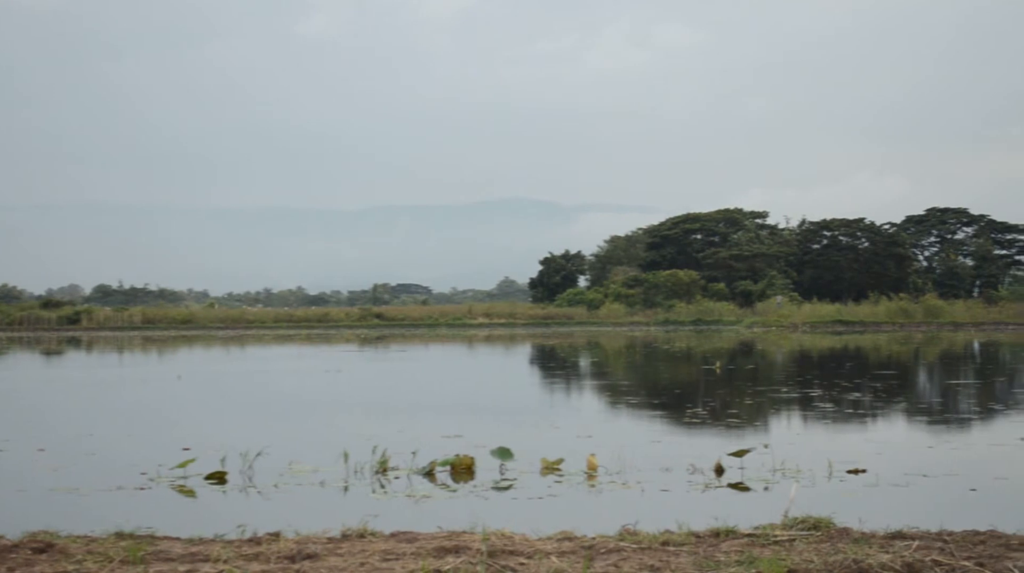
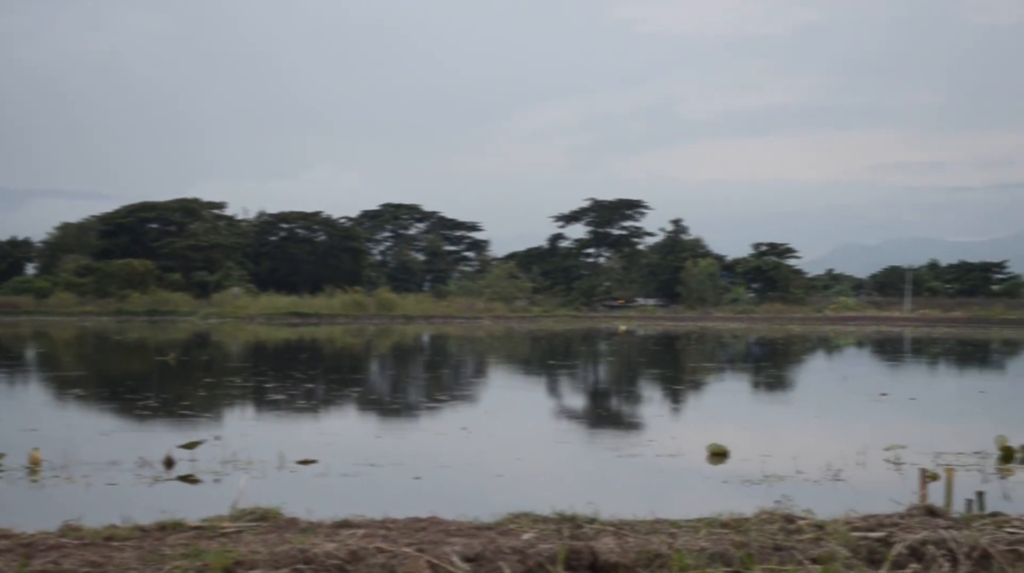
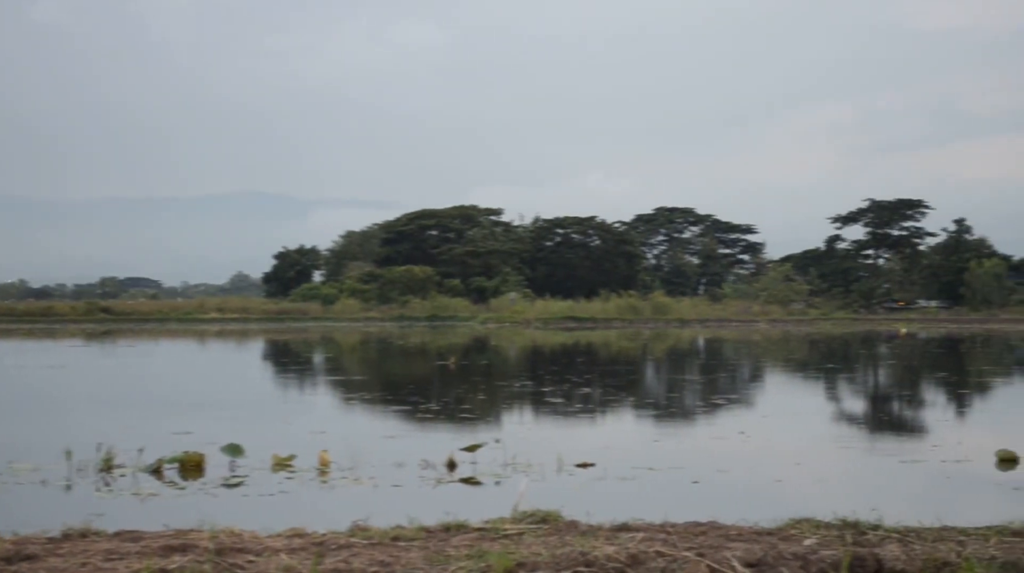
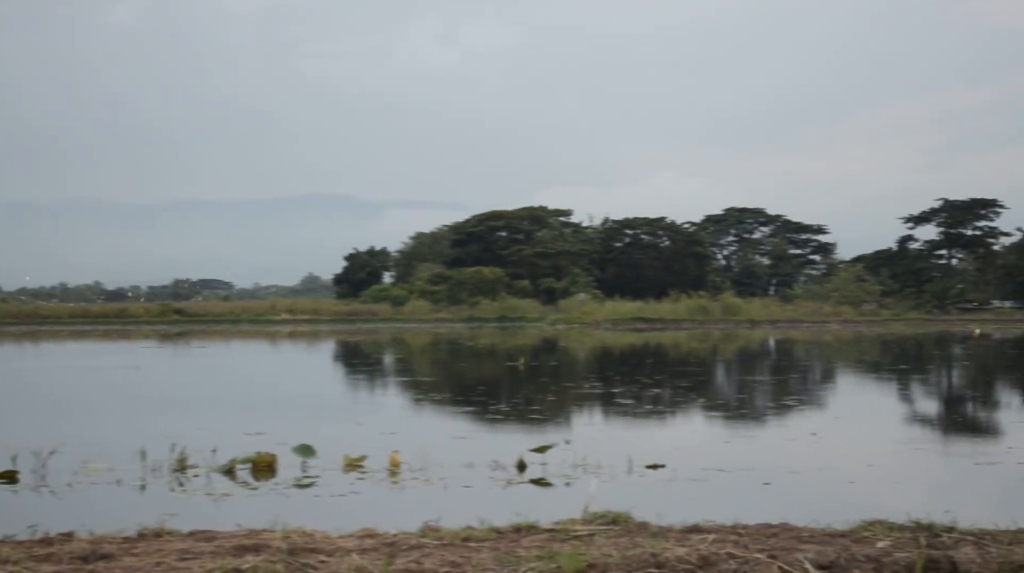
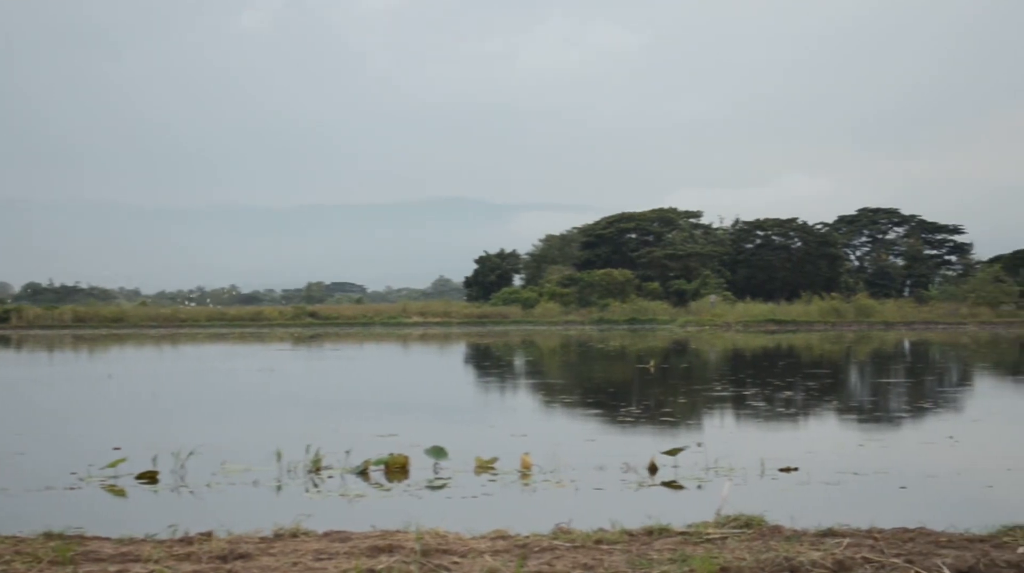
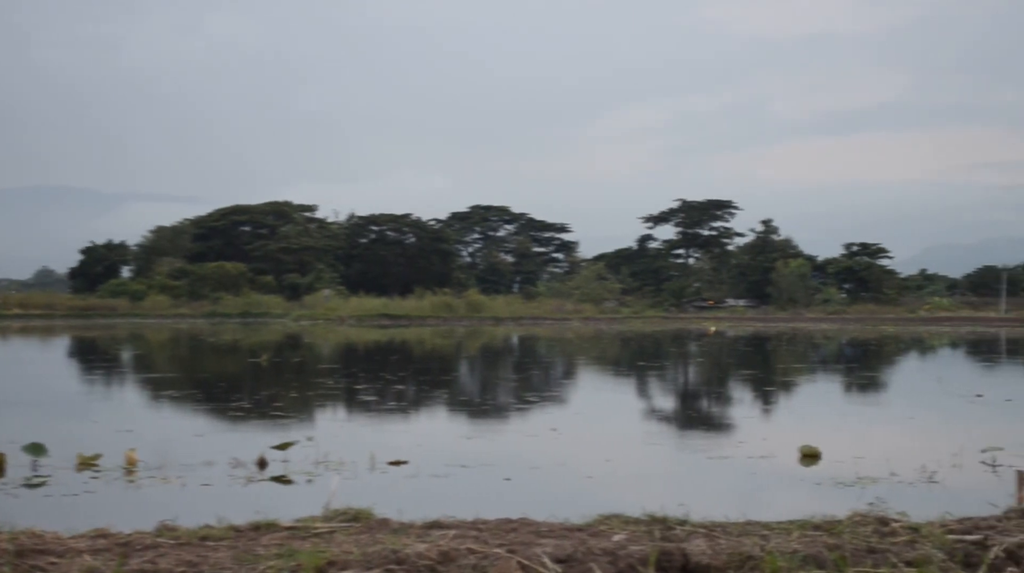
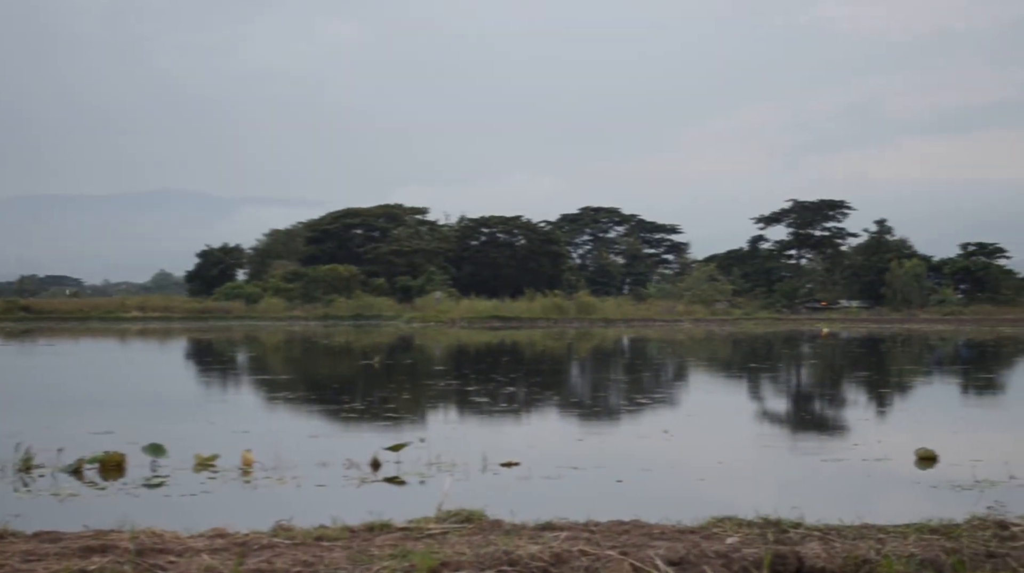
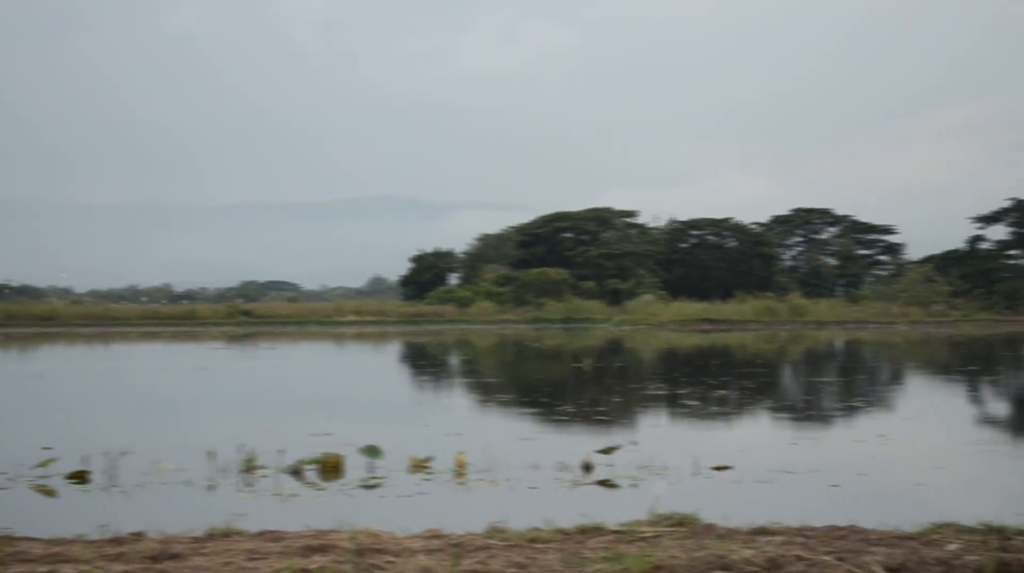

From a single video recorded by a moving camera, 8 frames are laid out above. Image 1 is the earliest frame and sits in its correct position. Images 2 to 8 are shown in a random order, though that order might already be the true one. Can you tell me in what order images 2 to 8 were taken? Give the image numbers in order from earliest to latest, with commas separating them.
5, 8, 4, 3, 7, 6, 2
